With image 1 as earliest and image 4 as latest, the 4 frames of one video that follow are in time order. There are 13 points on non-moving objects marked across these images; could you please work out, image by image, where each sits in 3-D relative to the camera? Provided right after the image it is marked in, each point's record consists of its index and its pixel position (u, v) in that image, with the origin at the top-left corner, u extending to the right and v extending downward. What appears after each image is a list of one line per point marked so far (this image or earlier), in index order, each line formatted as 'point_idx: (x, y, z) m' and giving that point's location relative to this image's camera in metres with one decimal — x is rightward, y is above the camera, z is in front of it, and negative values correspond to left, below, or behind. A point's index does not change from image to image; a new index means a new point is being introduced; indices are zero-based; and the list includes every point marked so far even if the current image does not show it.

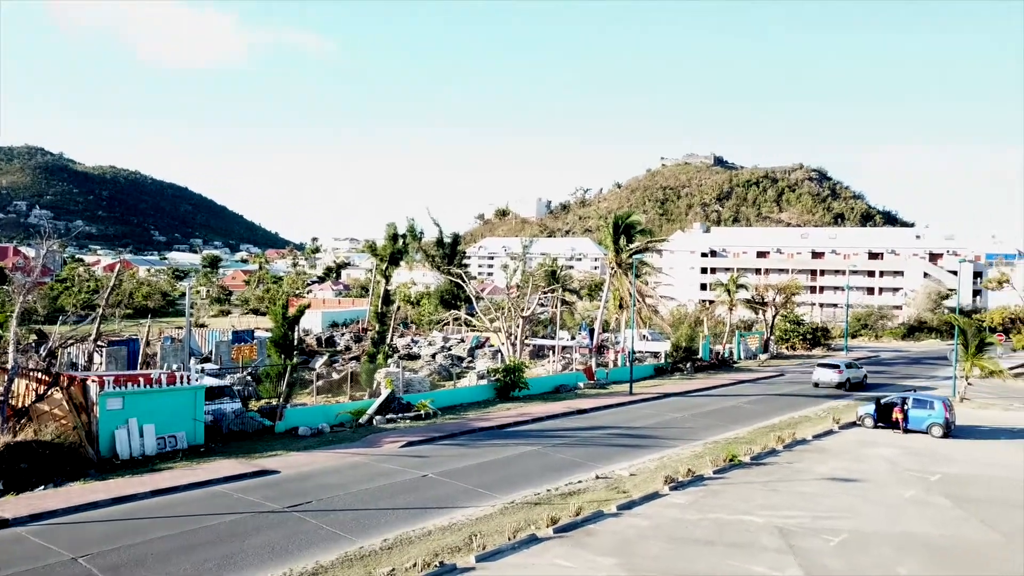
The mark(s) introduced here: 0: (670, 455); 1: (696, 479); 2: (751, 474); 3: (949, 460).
0: (+3.7, -3.9, +18.9) m
1: (+3.6, -3.8, +15.9) m
2: (+4.8, -3.8, +16.4) m
3: (+10.0, -3.9, +18.5) m
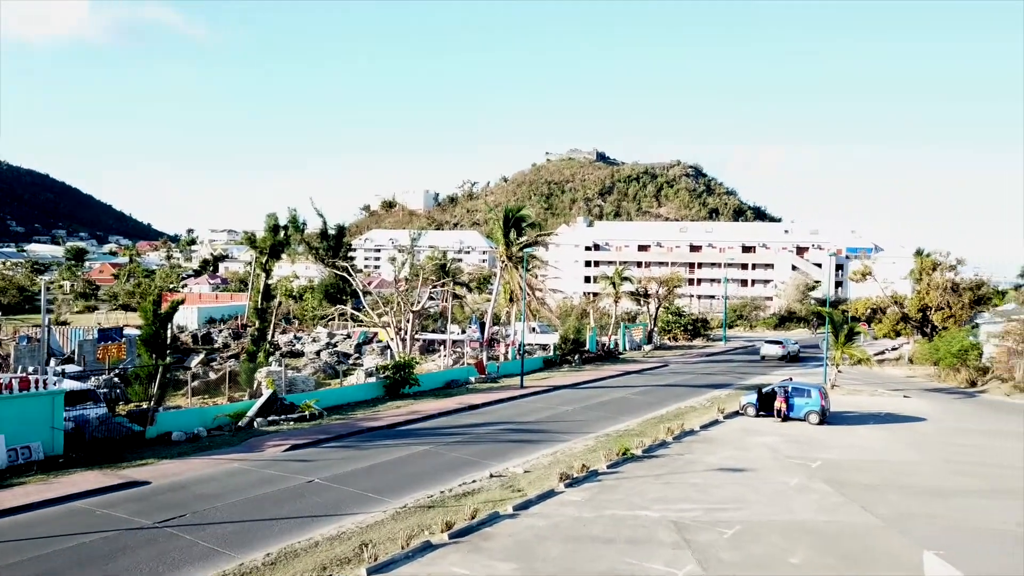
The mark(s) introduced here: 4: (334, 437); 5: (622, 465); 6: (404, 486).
0: (+1.2, -3.8, +18.7) m
1: (+1.5, -3.6, +15.8) m
2: (+2.7, -3.6, +16.5) m
3: (+7.5, -3.8, +19.3) m
4: (-4.3, -3.6, +19.6) m
5: (+2.3, -3.7, +16.7) m
6: (-2.0, -3.8, +15.3) m
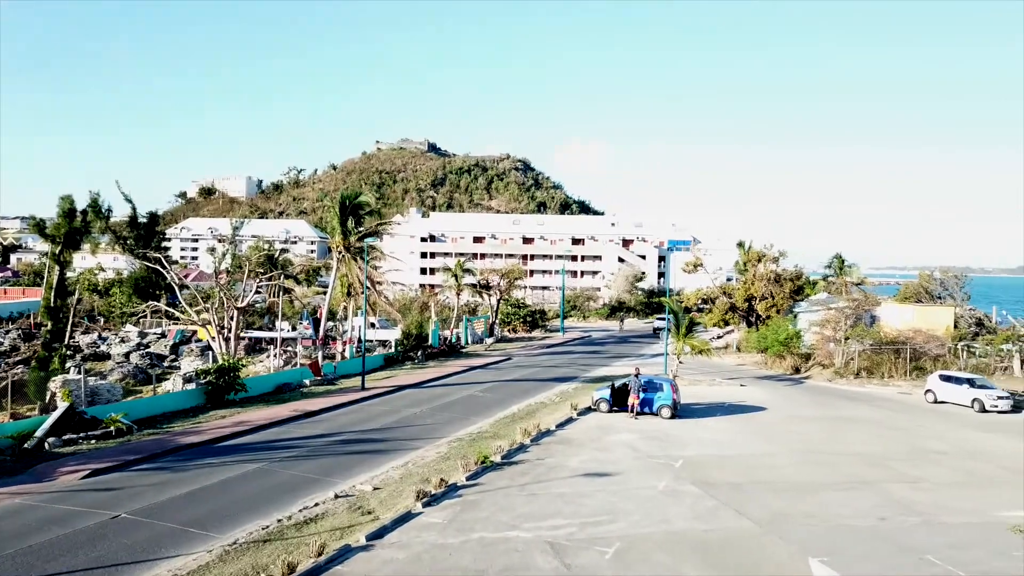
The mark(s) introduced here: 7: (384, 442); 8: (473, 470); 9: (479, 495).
0: (-2.1, -3.6, +17.1) m
1: (-1.1, -3.6, +14.3) m
2: (-0.1, -3.5, +15.2) m
3: (+4.0, -3.6, +18.9) m
4: (-7.6, -3.5, +16.8) m
5: (-0.6, -3.6, +15.4) m
6: (-4.5, -3.7, +13.1) m
7: (-3.0, -3.6, +18.9) m
8: (-0.8, -3.5, +15.5) m
9: (-0.6, -3.6, +14.0) m
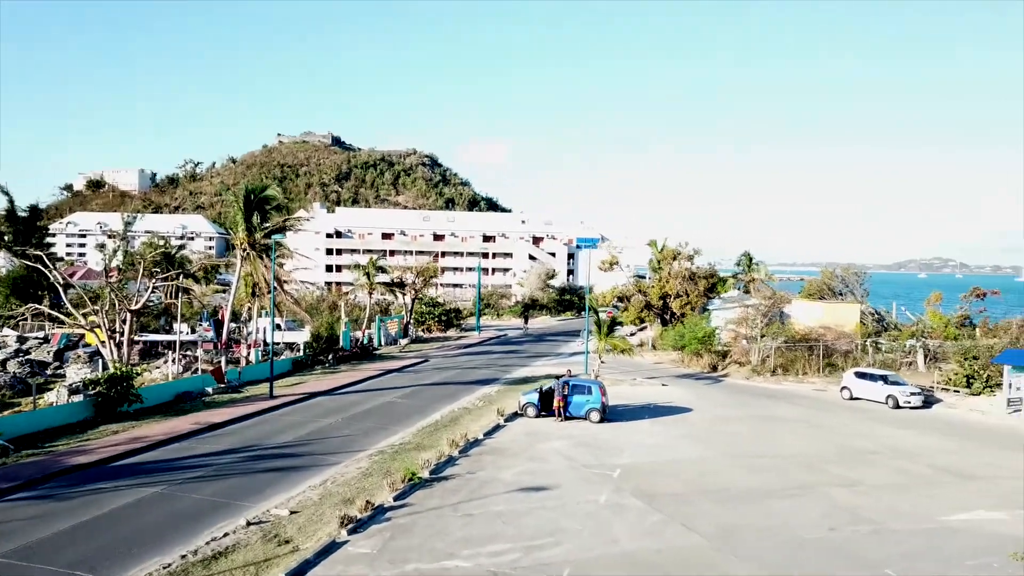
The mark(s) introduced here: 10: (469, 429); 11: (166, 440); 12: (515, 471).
0: (-3.5, -3.7, +15.7) m
1: (-2.2, -3.6, +13.0) m
2: (-1.3, -3.6, +14.0) m
3: (+2.4, -3.6, +18.2) m
4: (-8.9, -3.6, +14.8) m
5: (-1.8, -3.6, +14.2) m
6: (-5.4, -3.8, +11.5) m
7: (-4.6, -3.6, +17.4) m
8: (-2.0, -3.5, +14.3) m
9: (-1.6, -3.6, +12.8) m
10: (-1.1, -3.5, +19.9) m
11: (-8.0, -3.5, +18.6) m
12: (0.0, -3.6, +15.8) m
